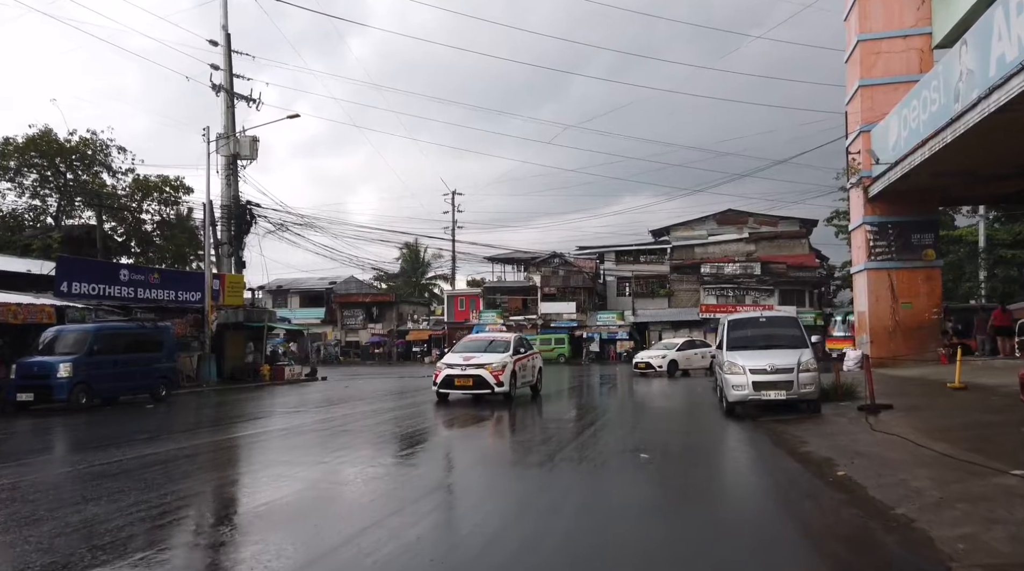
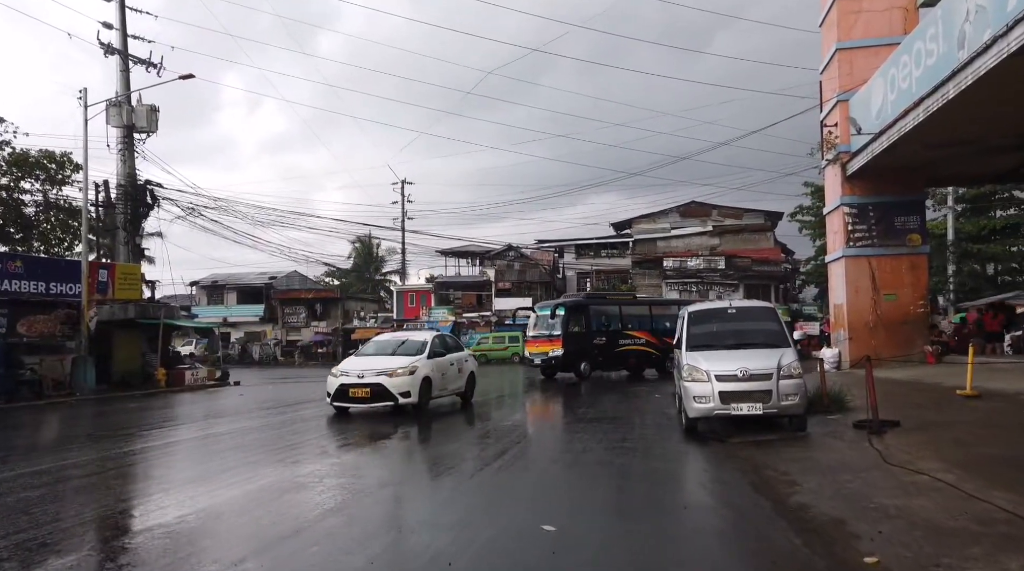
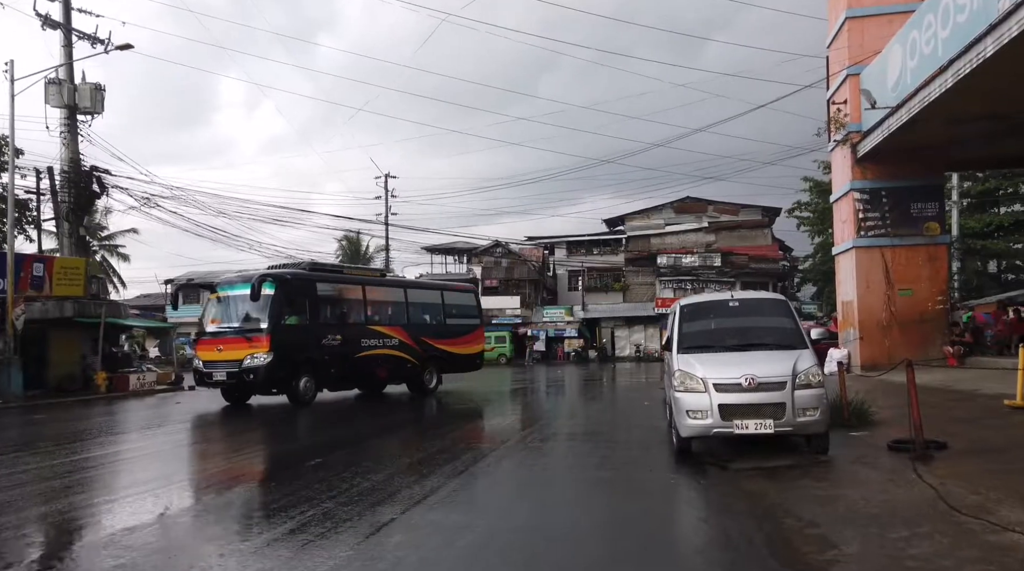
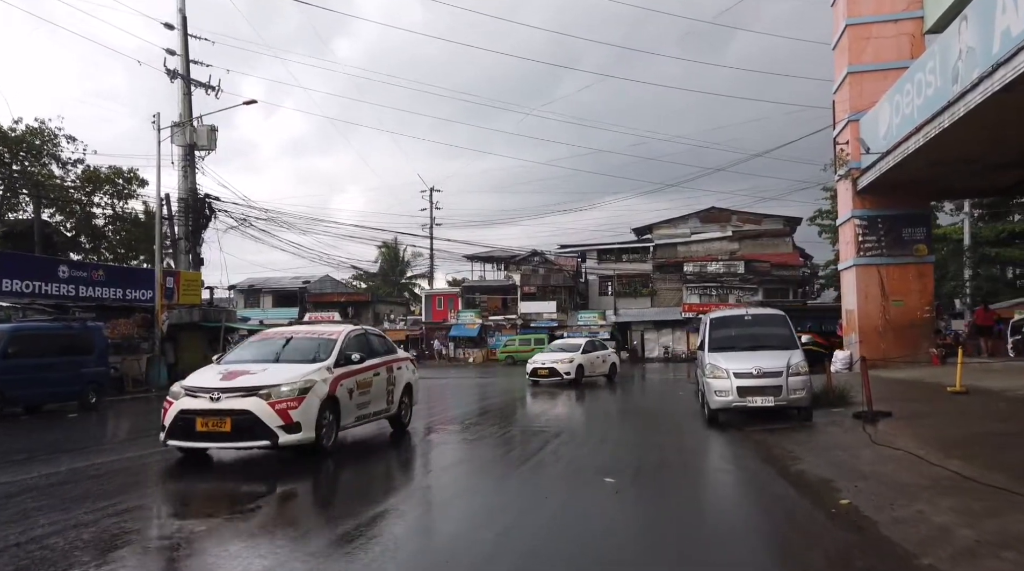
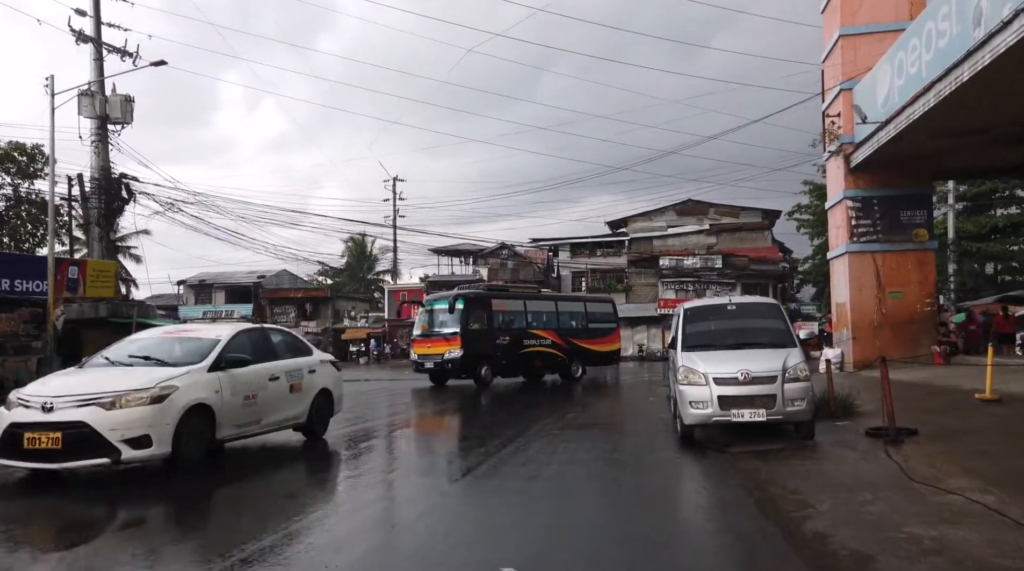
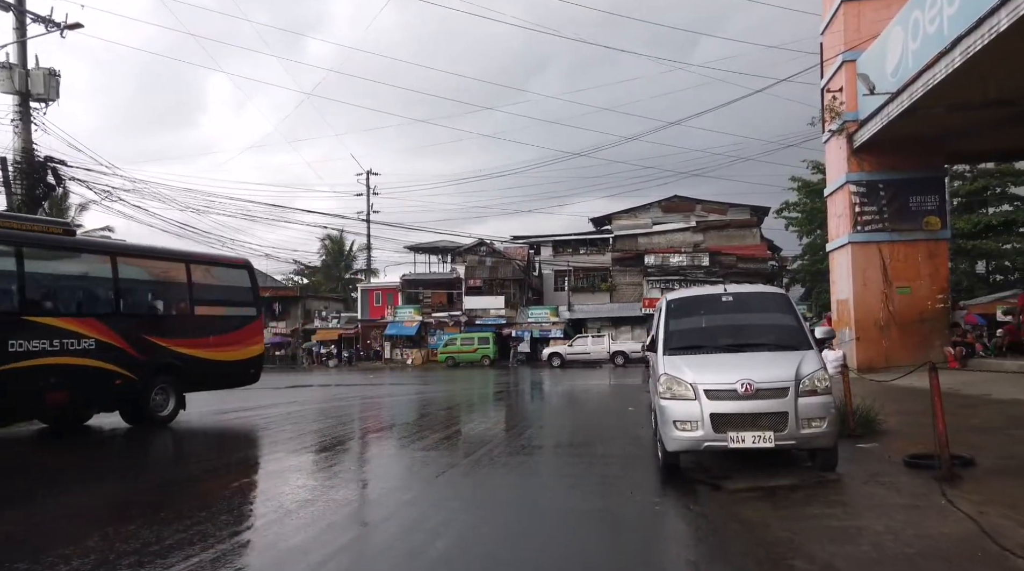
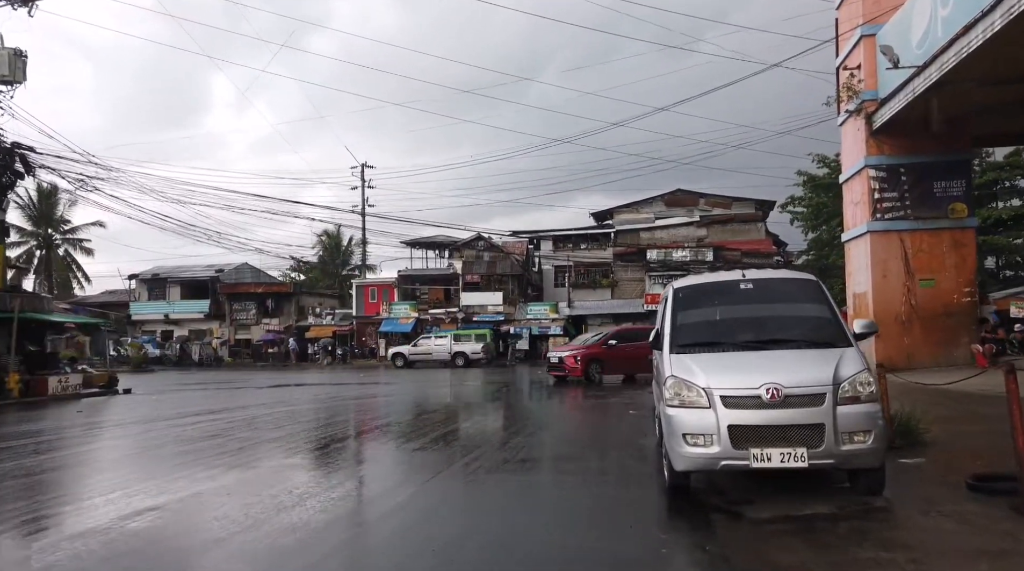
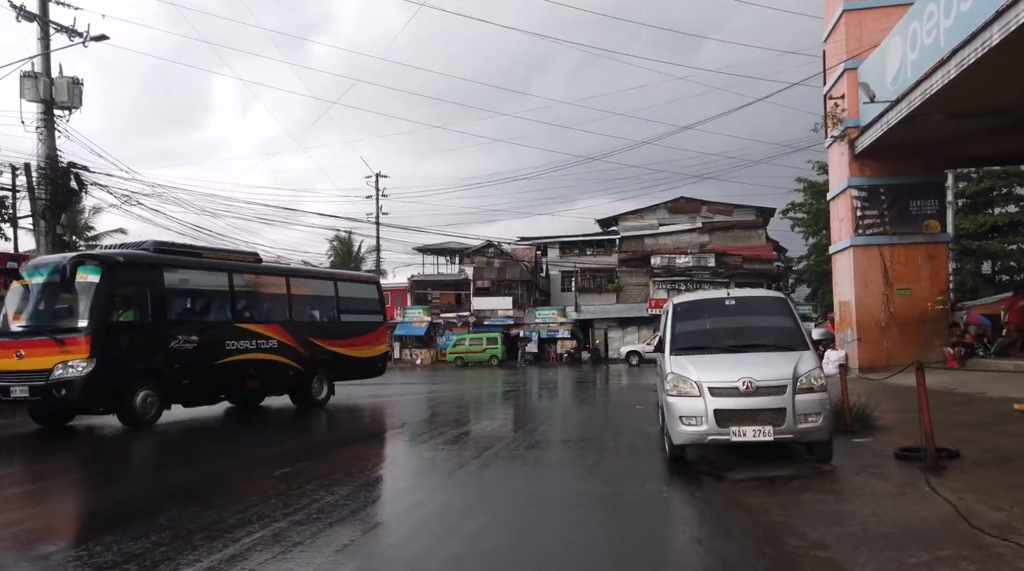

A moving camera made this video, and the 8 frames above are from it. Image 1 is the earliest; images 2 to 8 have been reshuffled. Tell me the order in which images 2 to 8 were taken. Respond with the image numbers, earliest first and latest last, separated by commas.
4, 2, 5, 3, 8, 6, 7
